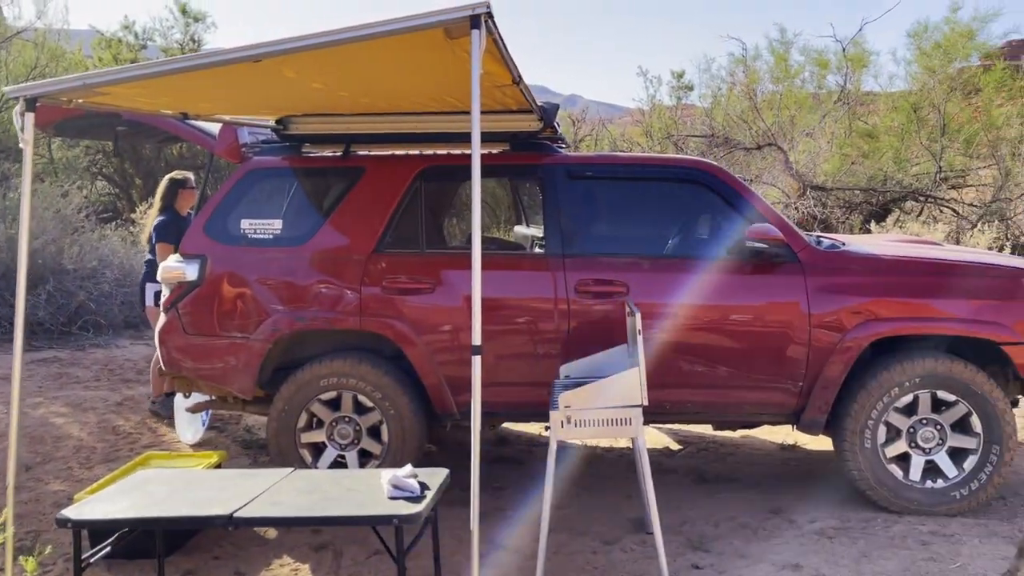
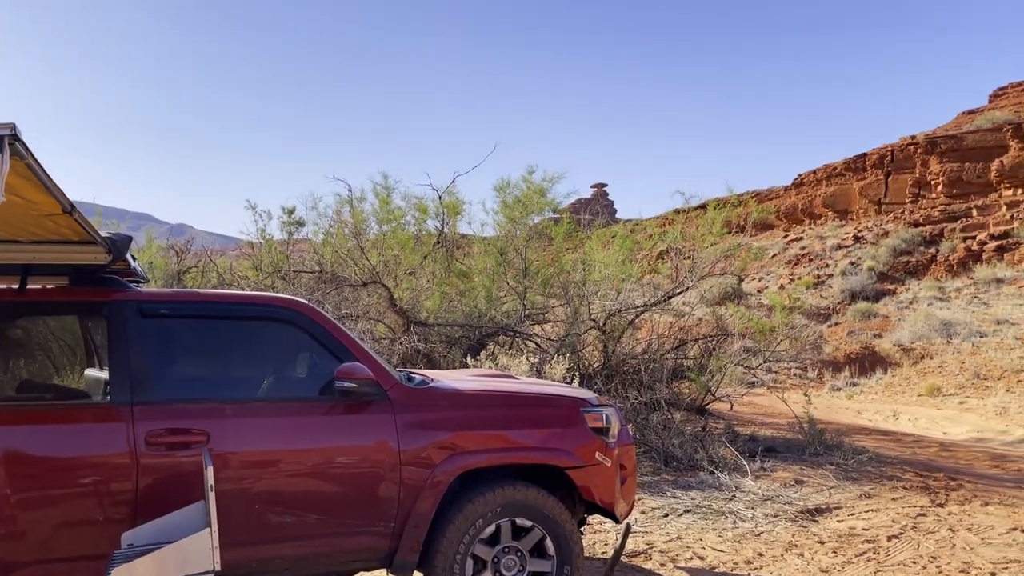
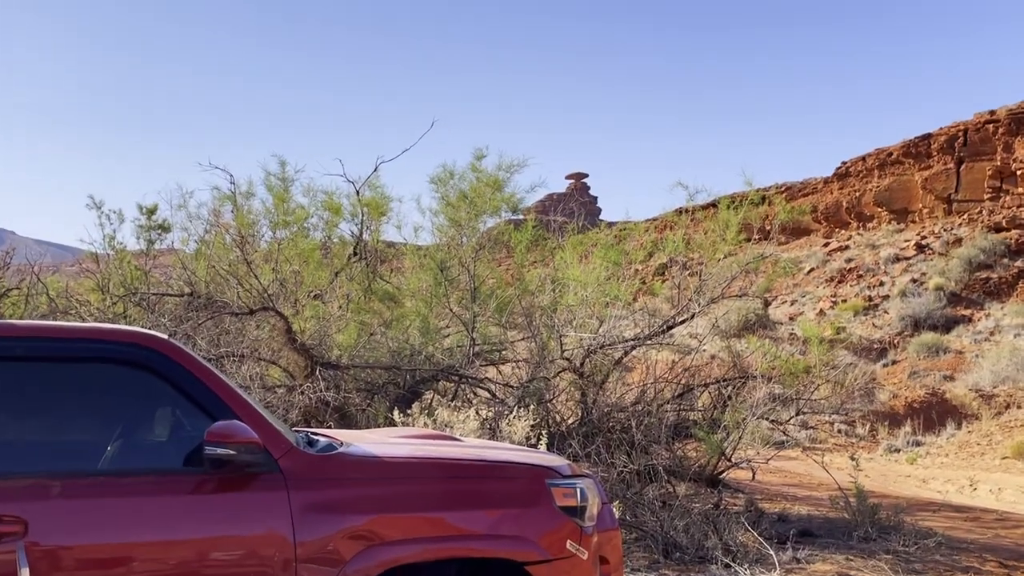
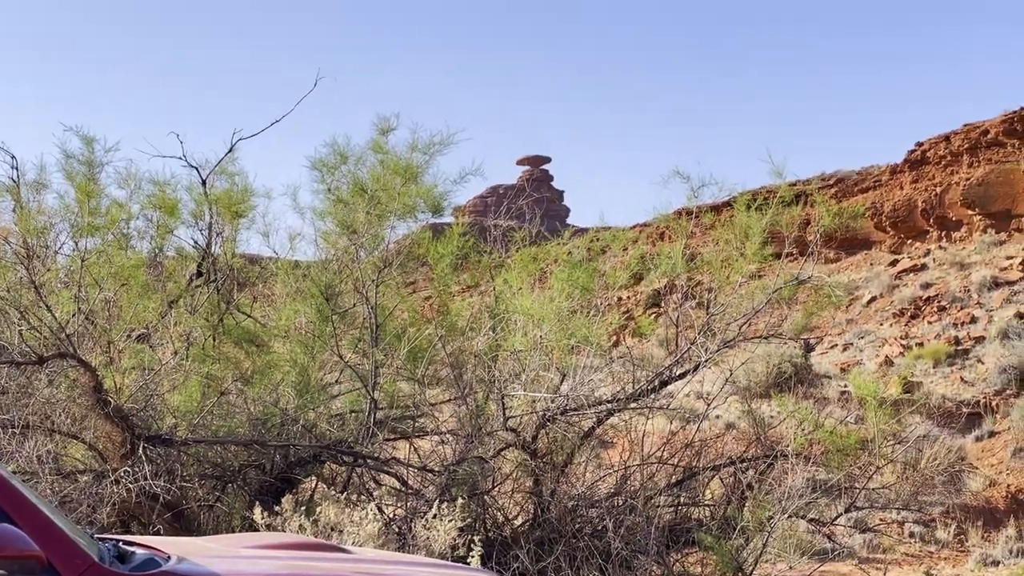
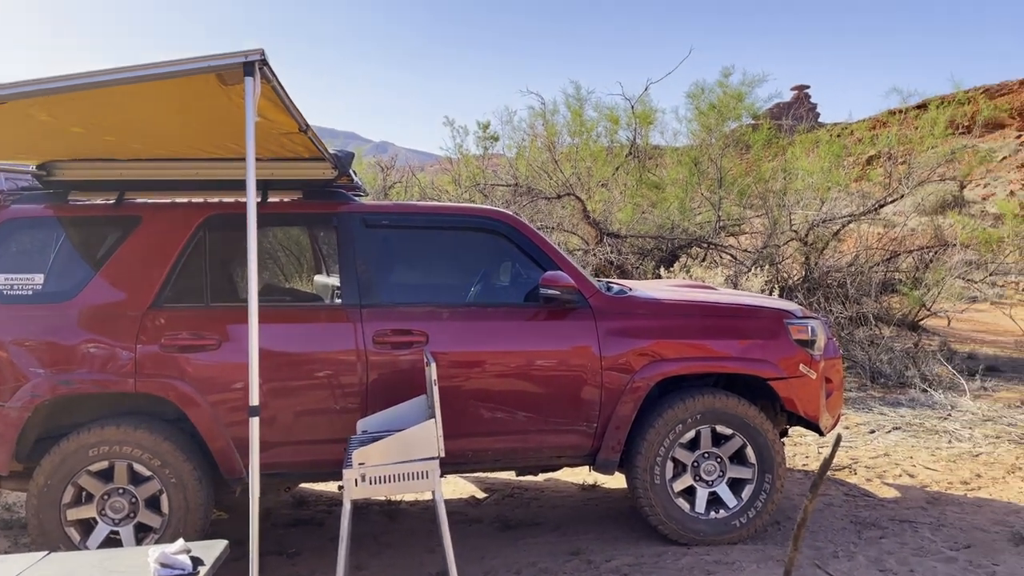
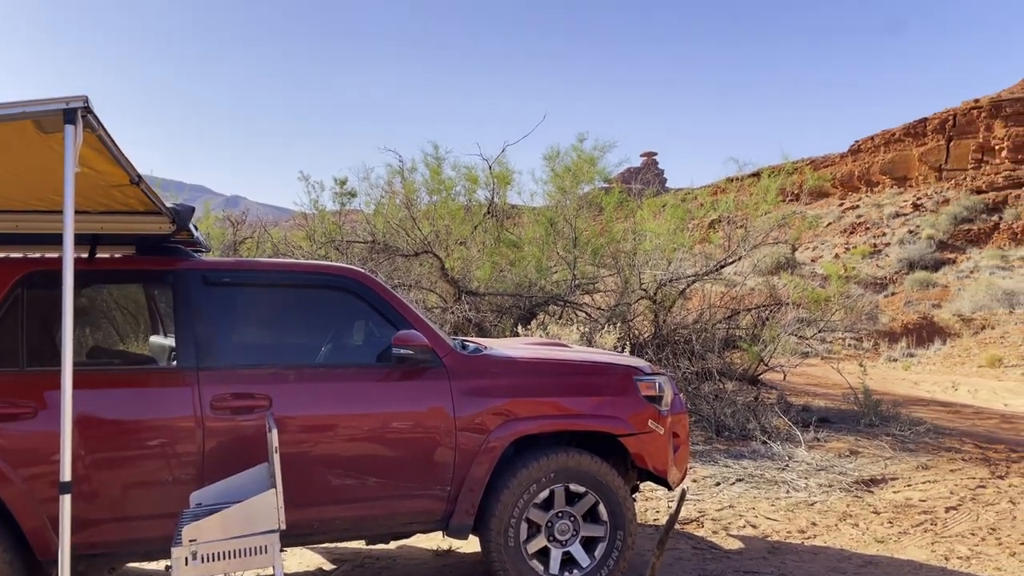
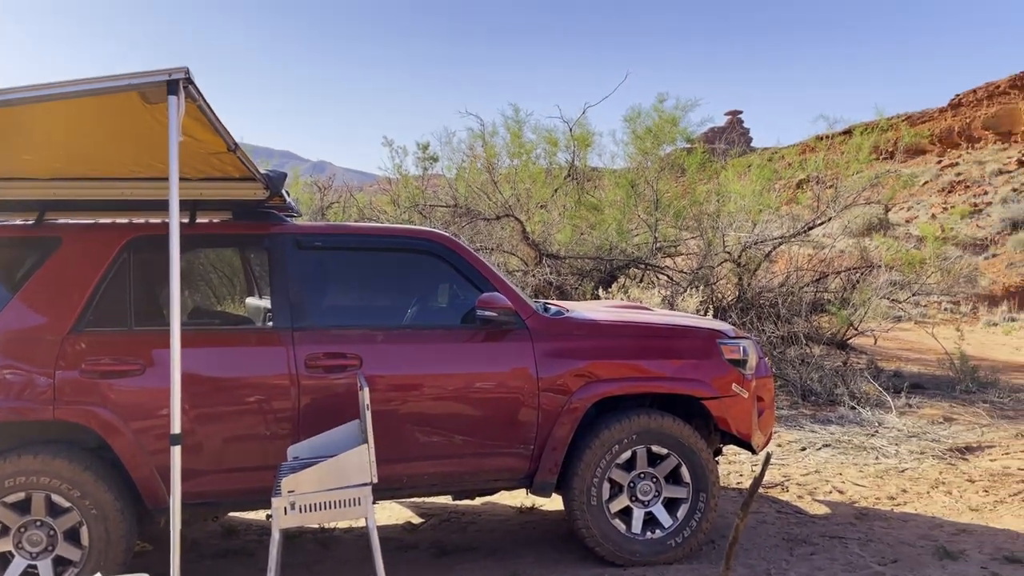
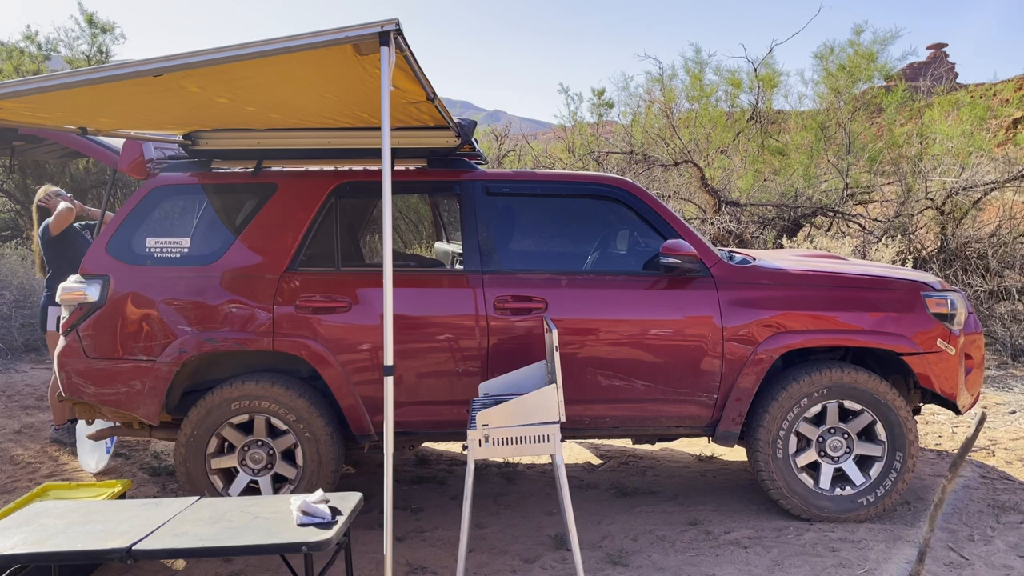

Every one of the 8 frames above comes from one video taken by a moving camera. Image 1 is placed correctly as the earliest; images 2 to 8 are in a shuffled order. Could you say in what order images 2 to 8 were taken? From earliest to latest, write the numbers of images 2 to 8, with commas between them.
8, 5, 7, 6, 2, 3, 4
